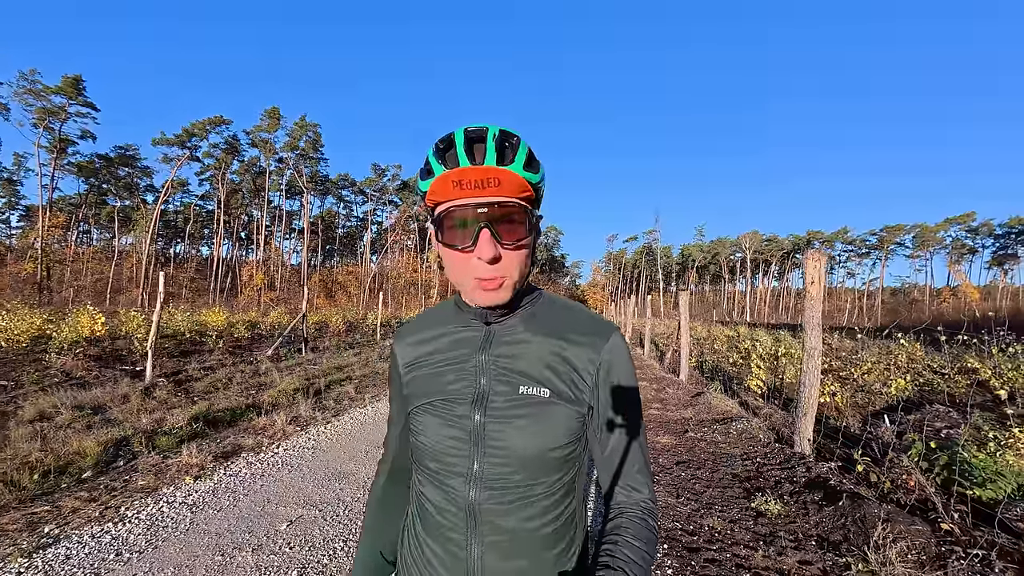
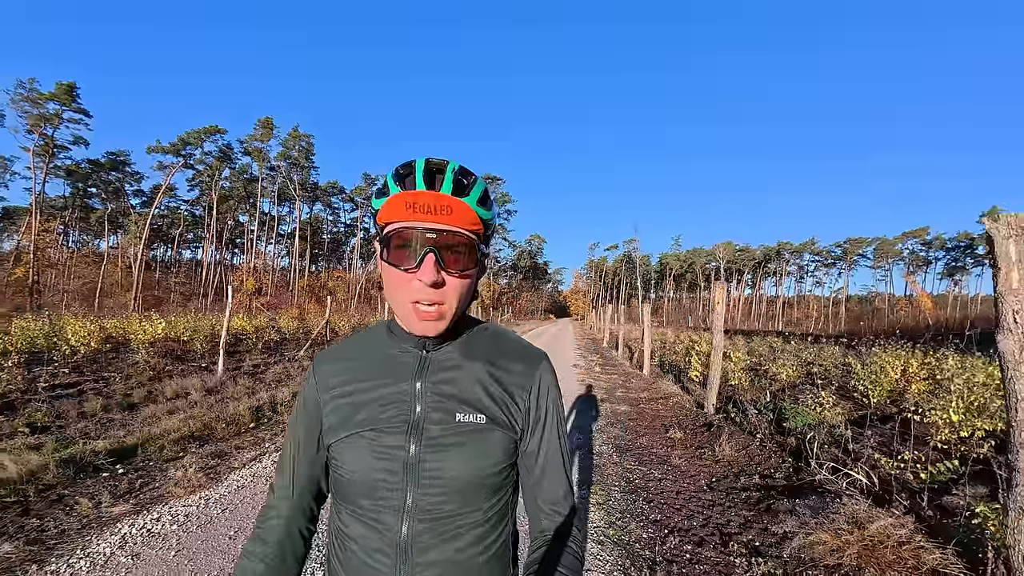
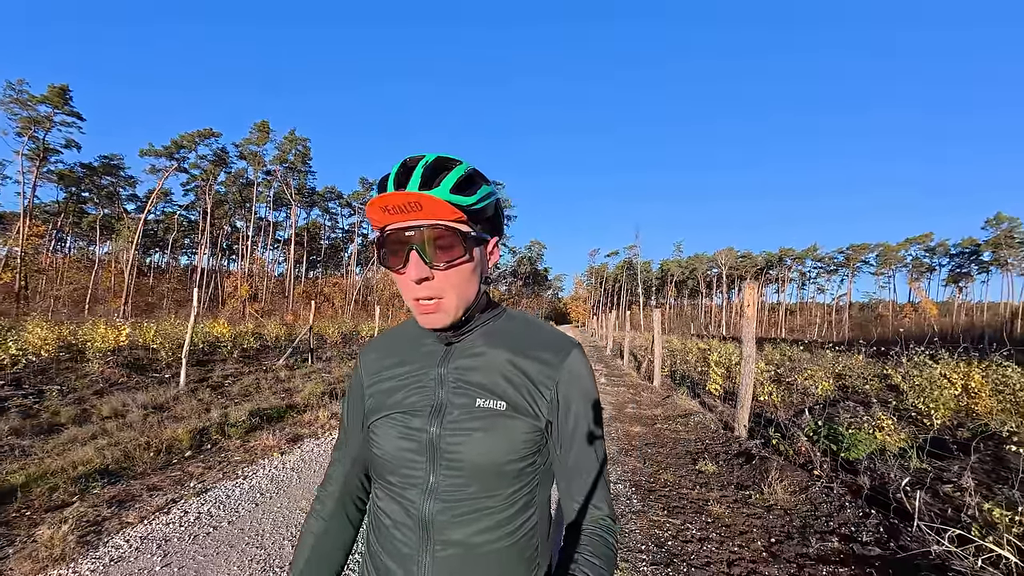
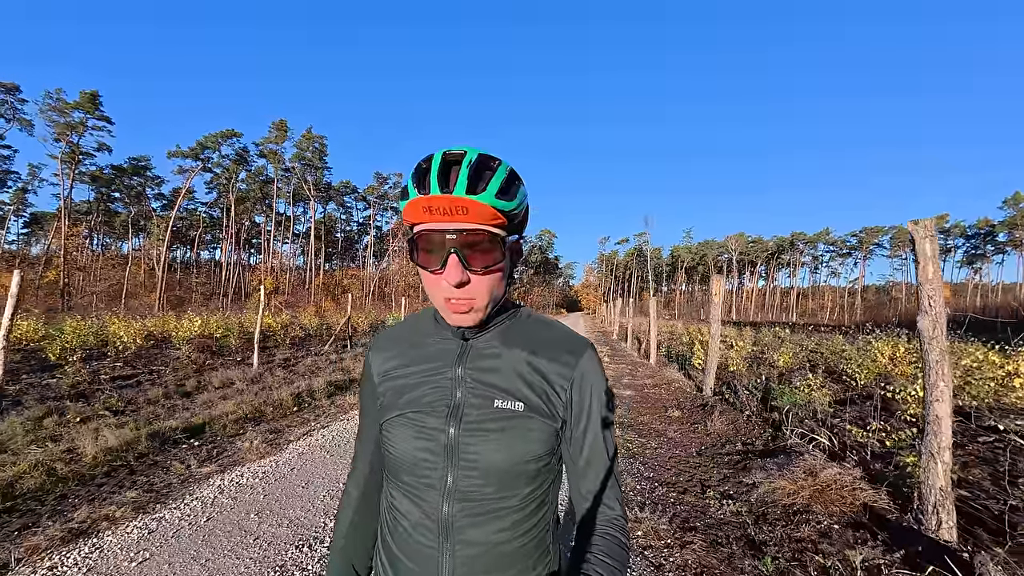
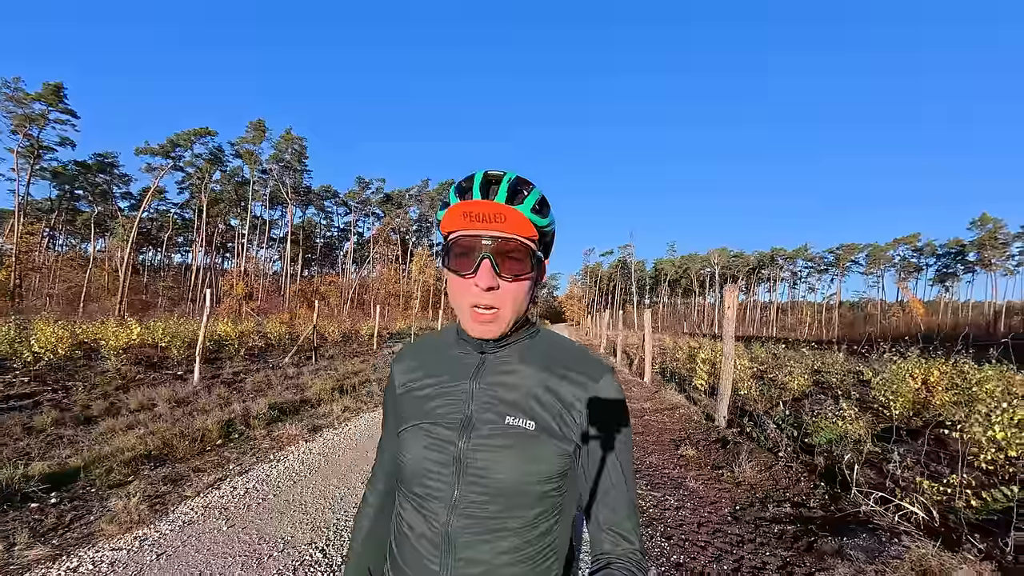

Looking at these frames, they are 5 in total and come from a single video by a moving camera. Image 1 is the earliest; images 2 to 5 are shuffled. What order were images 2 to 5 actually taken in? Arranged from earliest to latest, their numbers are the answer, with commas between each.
3, 5, 2, 4
